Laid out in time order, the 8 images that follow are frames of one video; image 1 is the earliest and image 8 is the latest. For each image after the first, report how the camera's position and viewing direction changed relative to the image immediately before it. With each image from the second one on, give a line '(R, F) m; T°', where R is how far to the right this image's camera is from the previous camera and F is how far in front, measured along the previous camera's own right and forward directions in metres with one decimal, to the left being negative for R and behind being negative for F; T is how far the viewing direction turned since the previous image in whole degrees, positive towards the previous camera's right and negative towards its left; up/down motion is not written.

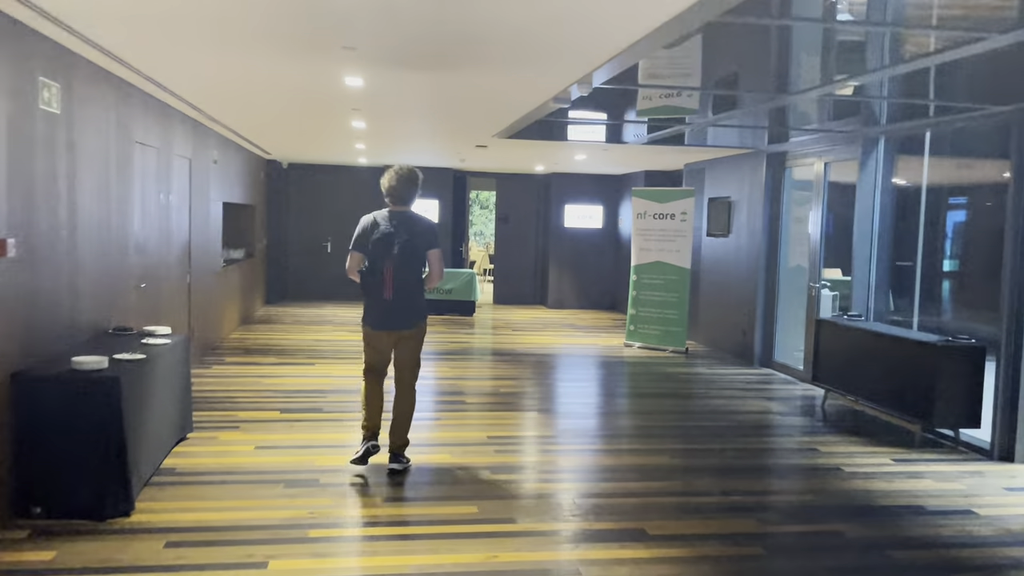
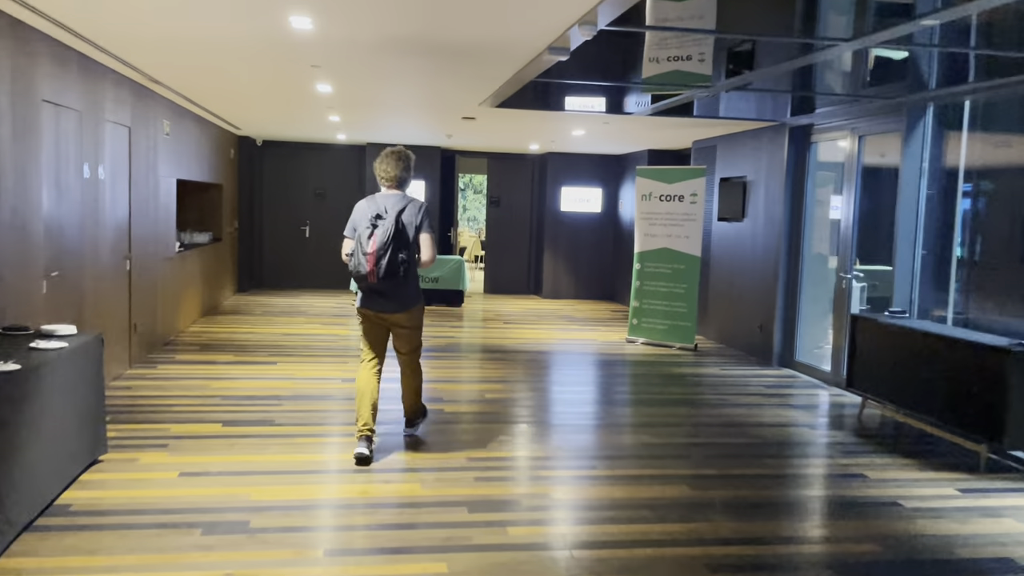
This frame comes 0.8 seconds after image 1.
(0.0, +0.9) m; 0°
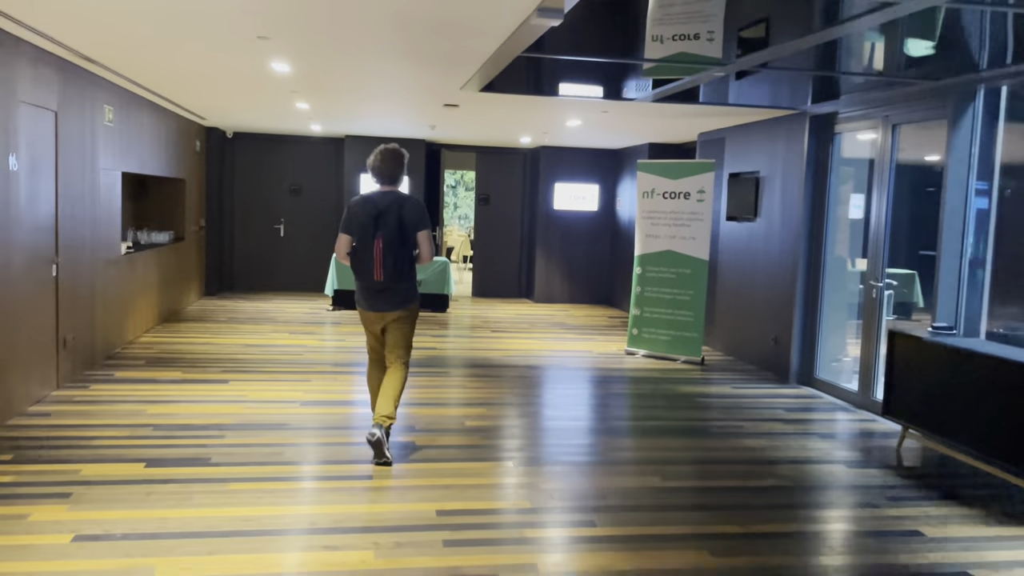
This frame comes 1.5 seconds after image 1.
(+0.1, +0.8) m; 0°
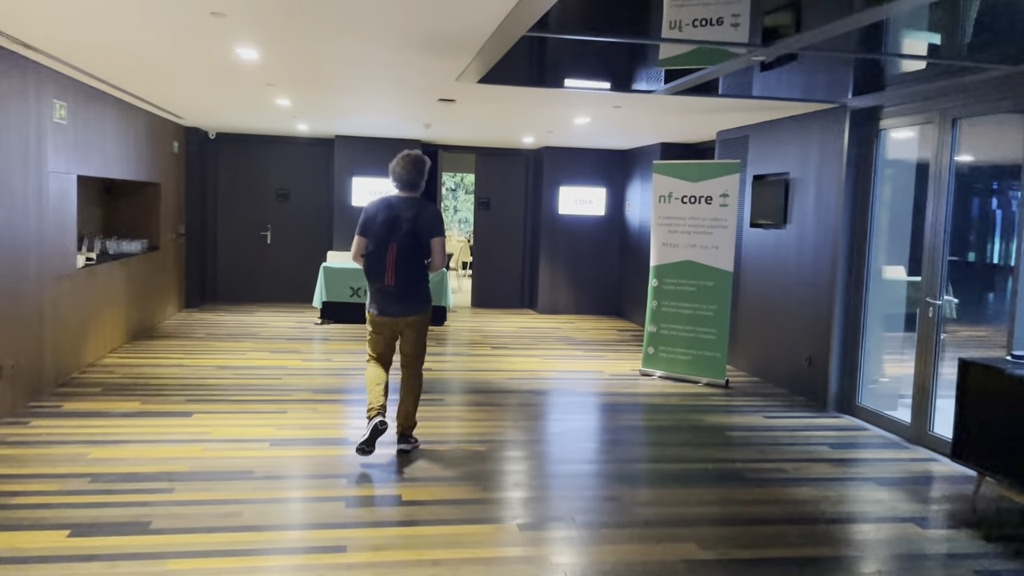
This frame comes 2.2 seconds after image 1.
(0.0, +0.7) m; 0°
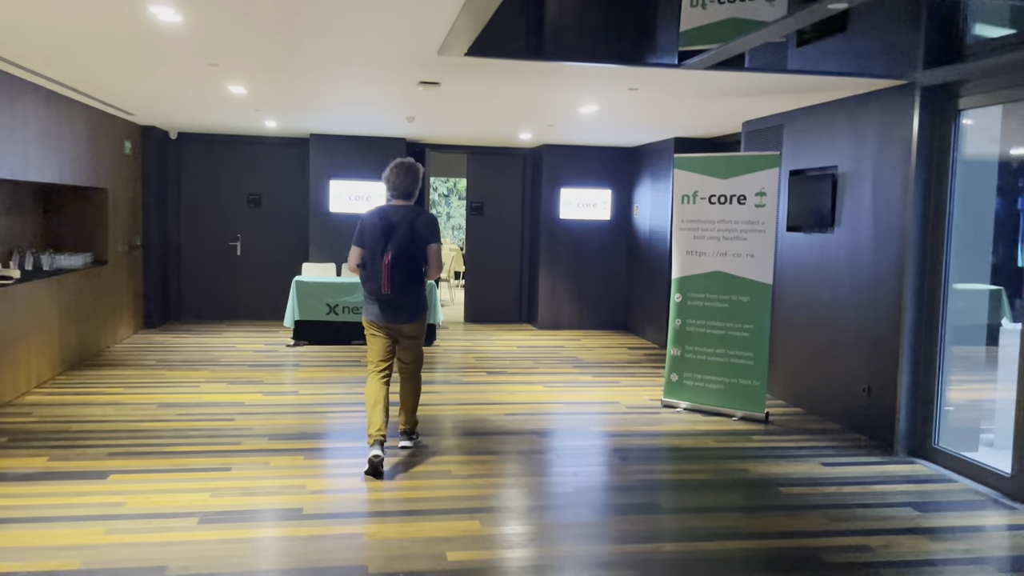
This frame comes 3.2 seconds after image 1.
(0.0, +1.0) m; 0°
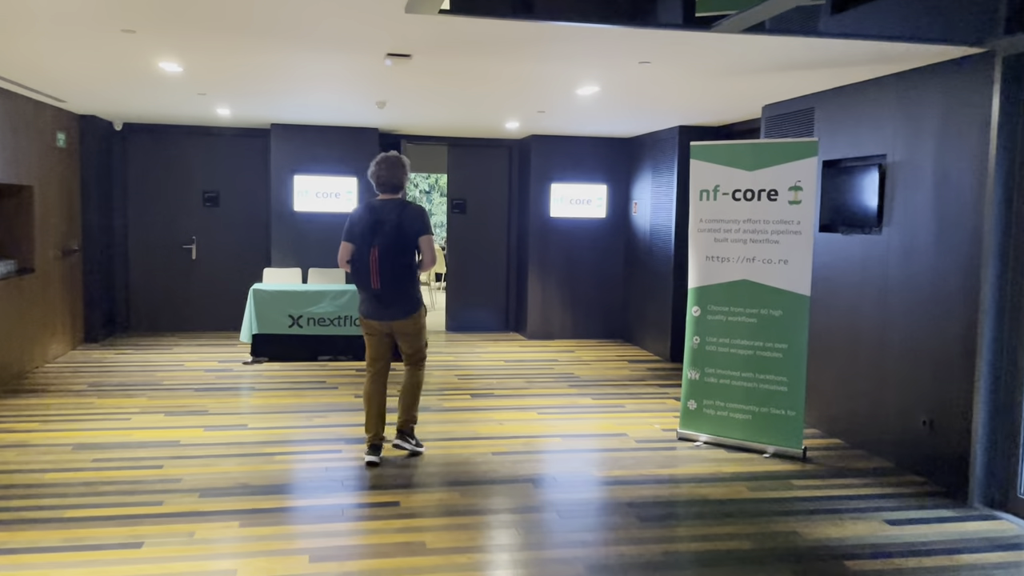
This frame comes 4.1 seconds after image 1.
(0.0, +0.9) m; +1°
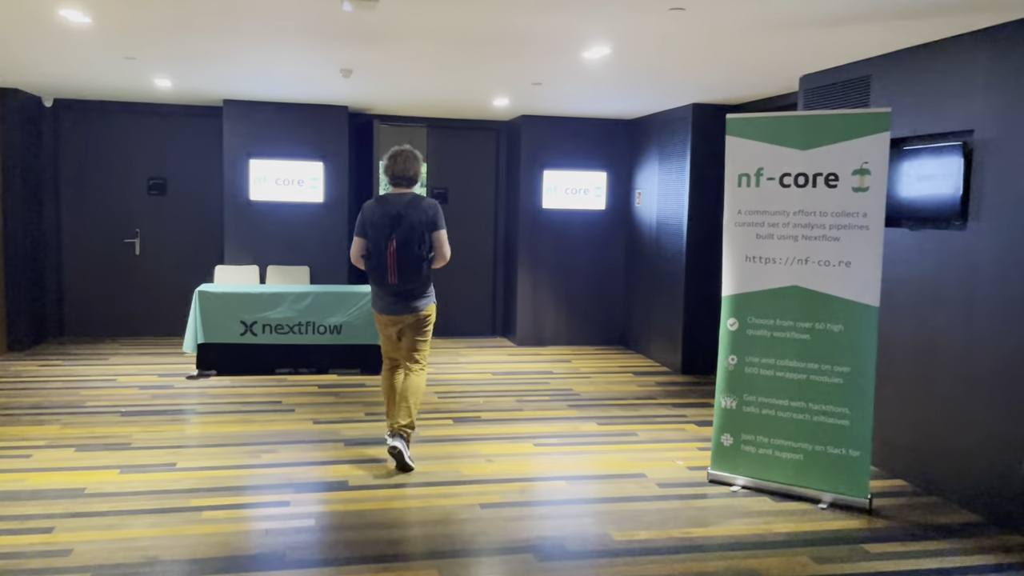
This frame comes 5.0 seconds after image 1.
(-0.1, +1.0) m; +1°
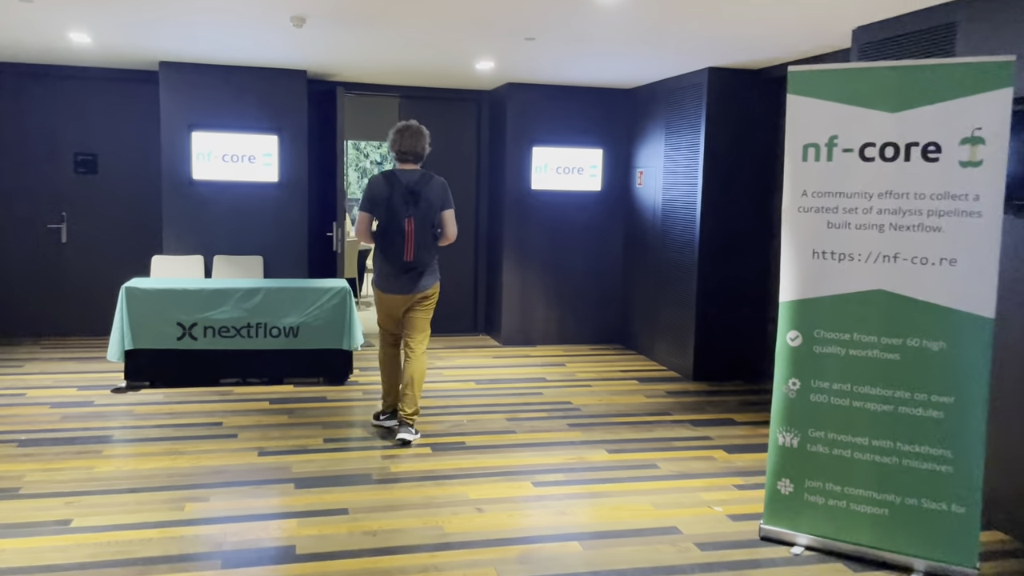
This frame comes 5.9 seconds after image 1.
(-0.1, +0.9) m; +2°
